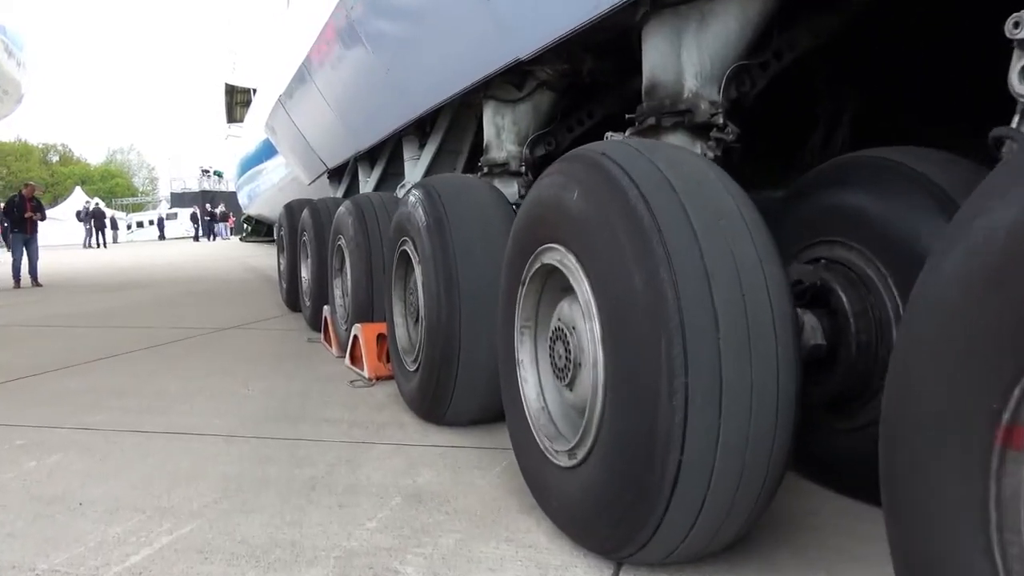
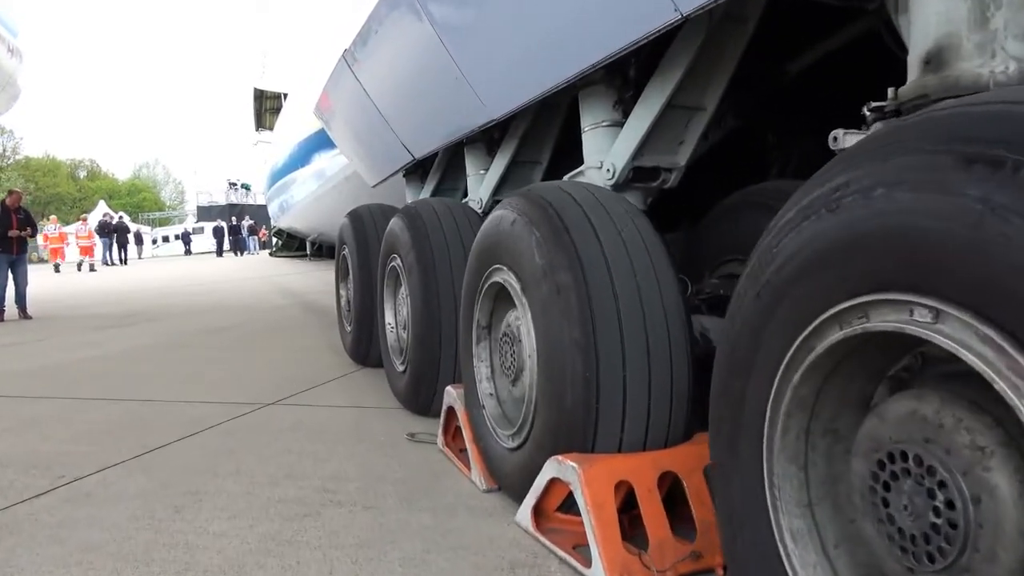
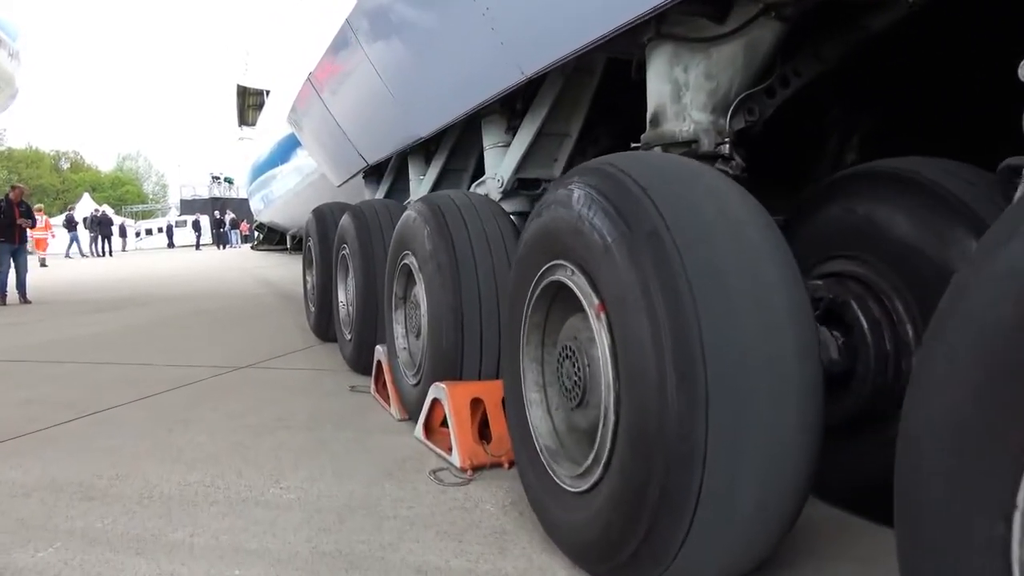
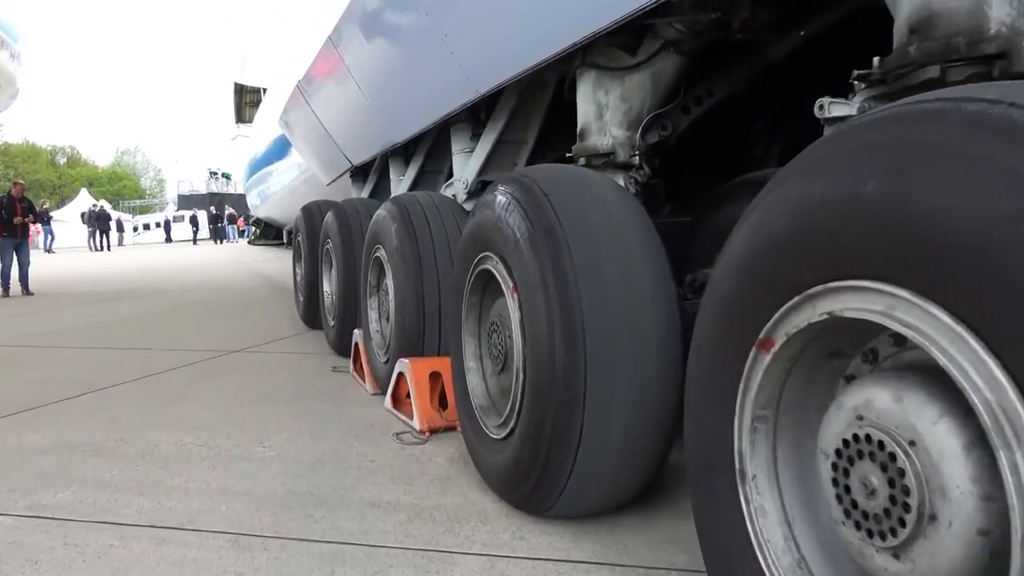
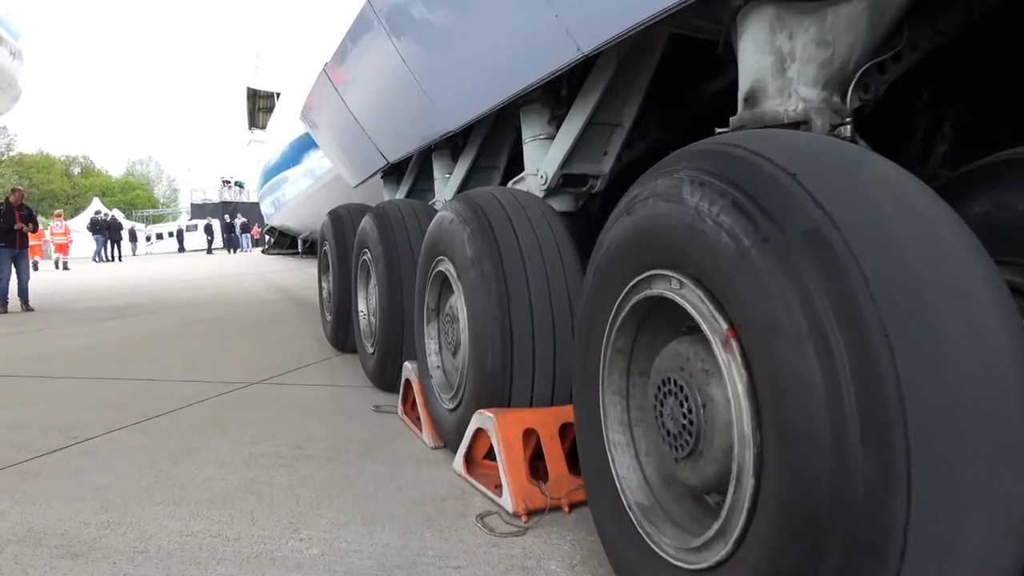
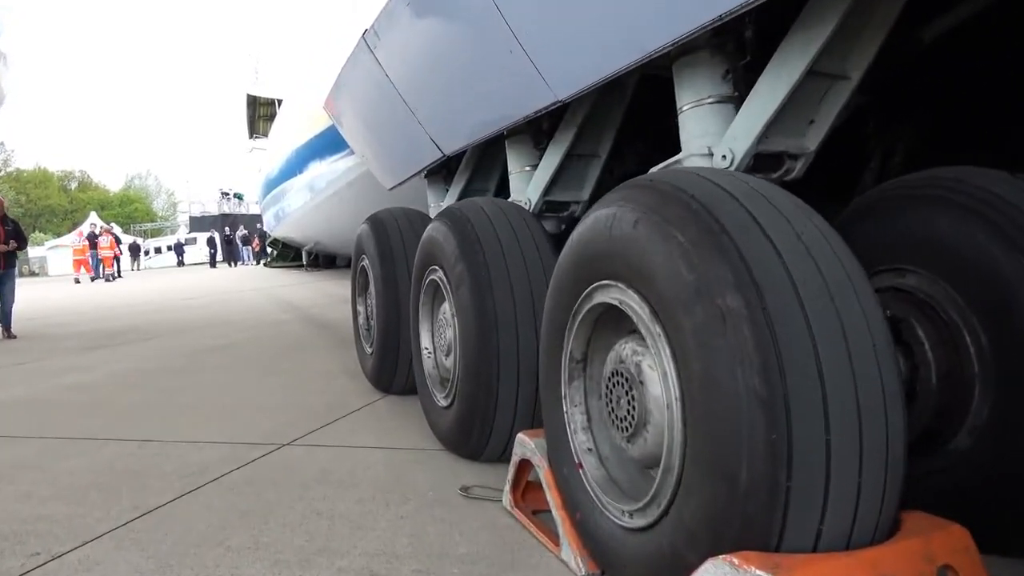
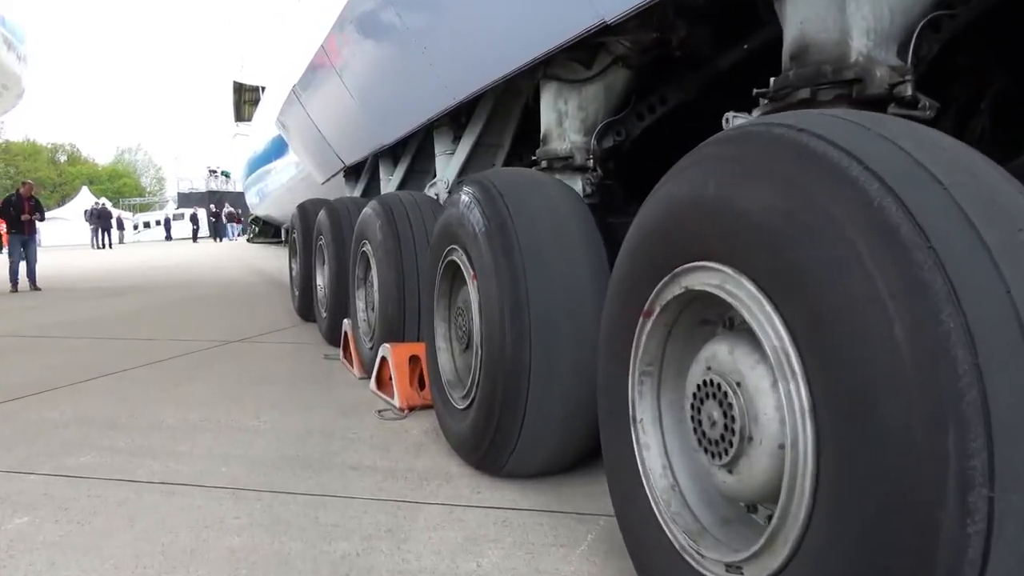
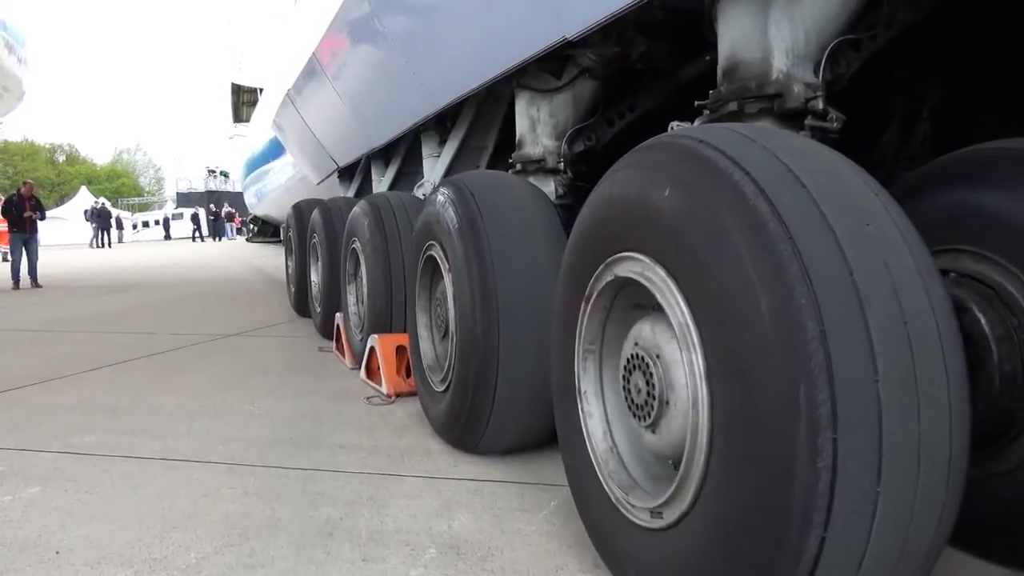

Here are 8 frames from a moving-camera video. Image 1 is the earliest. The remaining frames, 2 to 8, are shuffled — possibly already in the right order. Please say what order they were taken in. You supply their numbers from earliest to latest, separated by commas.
8, 7, 4, 3, 5, 2, 6
